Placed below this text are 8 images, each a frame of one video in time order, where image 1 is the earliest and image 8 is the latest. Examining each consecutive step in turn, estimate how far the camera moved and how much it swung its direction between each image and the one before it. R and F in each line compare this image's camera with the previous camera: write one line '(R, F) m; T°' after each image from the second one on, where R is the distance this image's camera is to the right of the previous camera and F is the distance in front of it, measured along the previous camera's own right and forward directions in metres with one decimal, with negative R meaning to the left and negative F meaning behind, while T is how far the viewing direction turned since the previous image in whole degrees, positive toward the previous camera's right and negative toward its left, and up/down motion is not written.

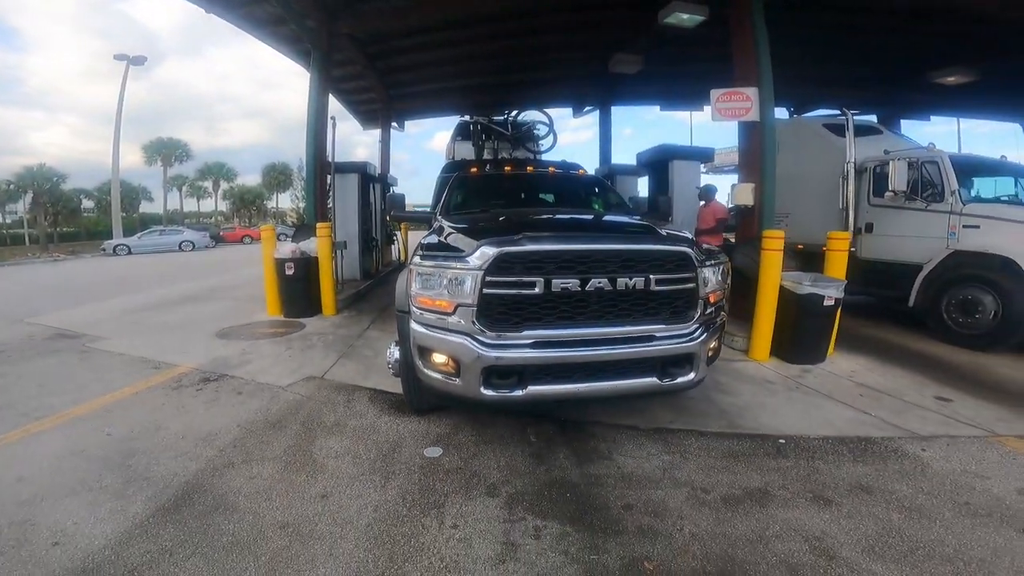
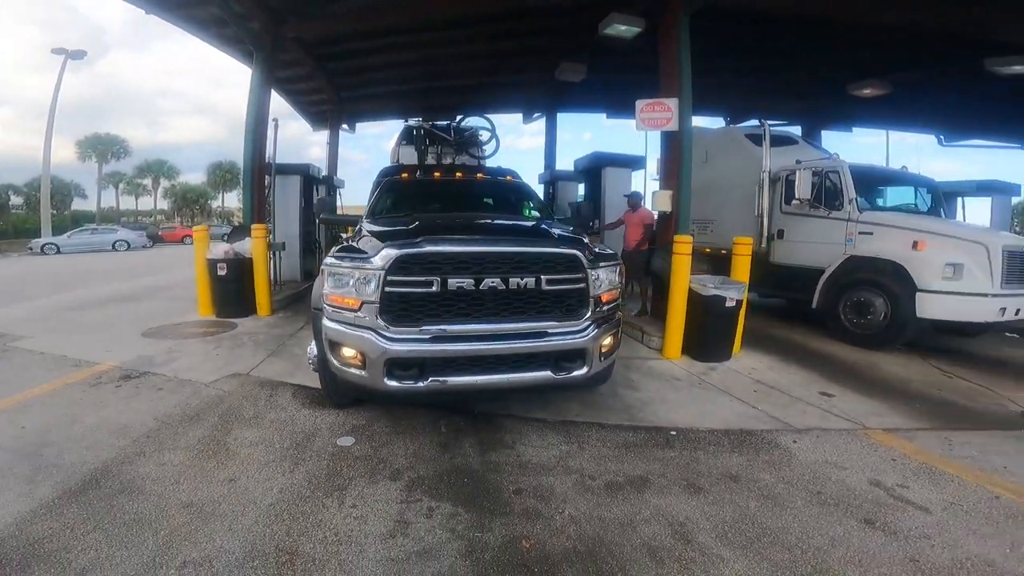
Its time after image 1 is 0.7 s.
(+0.8, -0.3) m; +1°
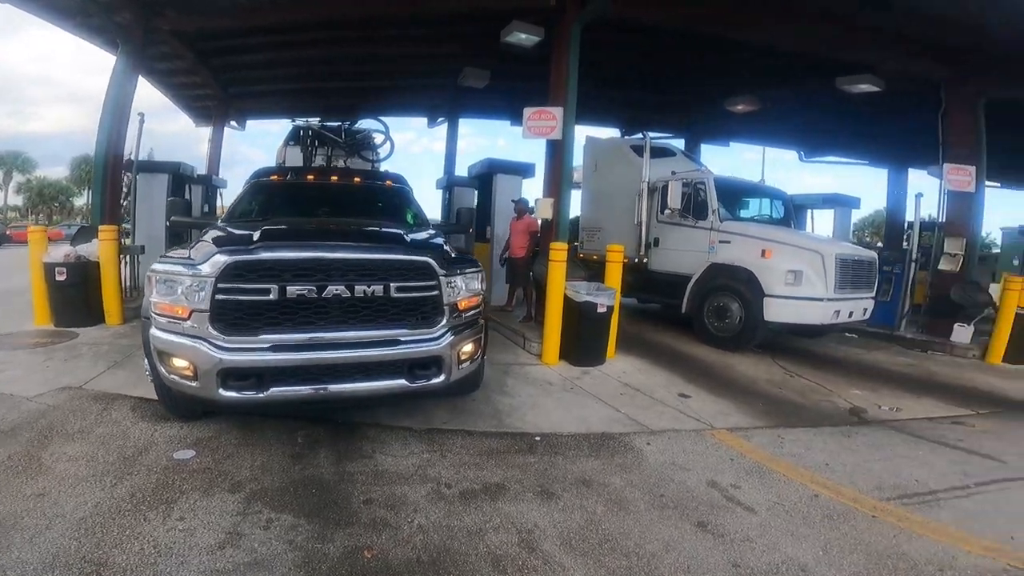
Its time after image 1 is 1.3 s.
(+0.7, 0.0) m; +7°
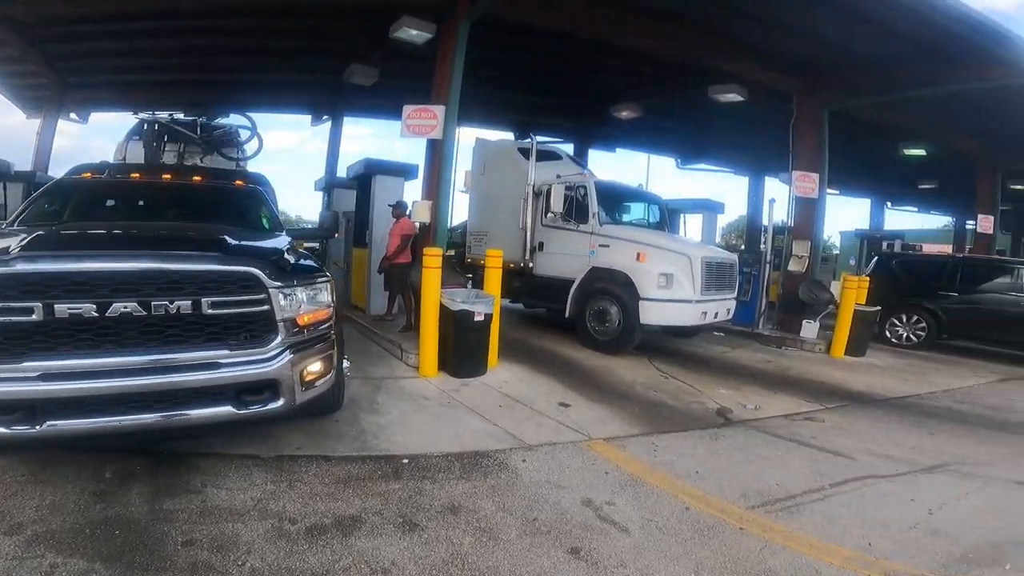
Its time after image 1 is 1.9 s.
(+0.4, +0.4) m; +10°
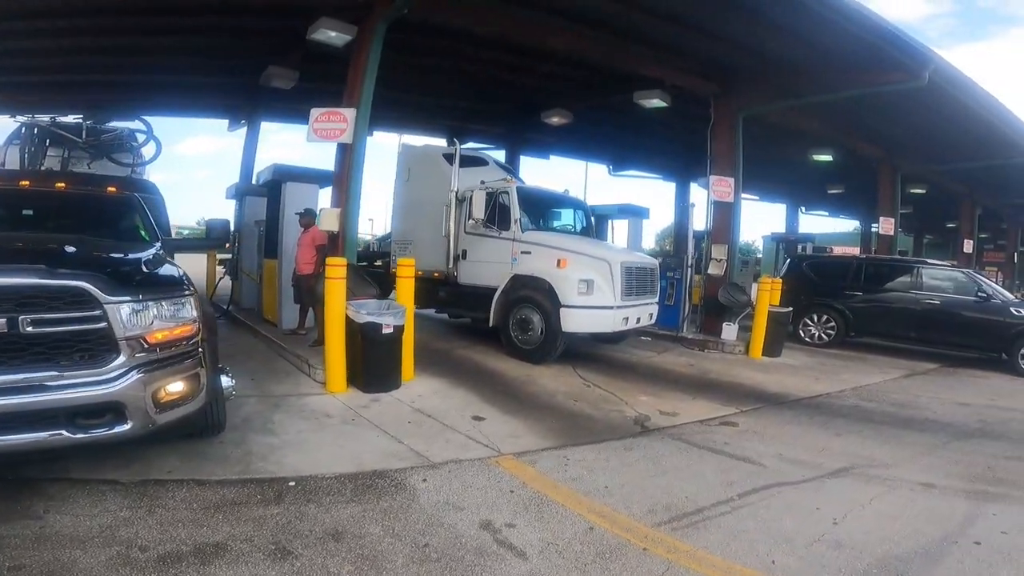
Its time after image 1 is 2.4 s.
(+0.4, +0.3) m; +6°
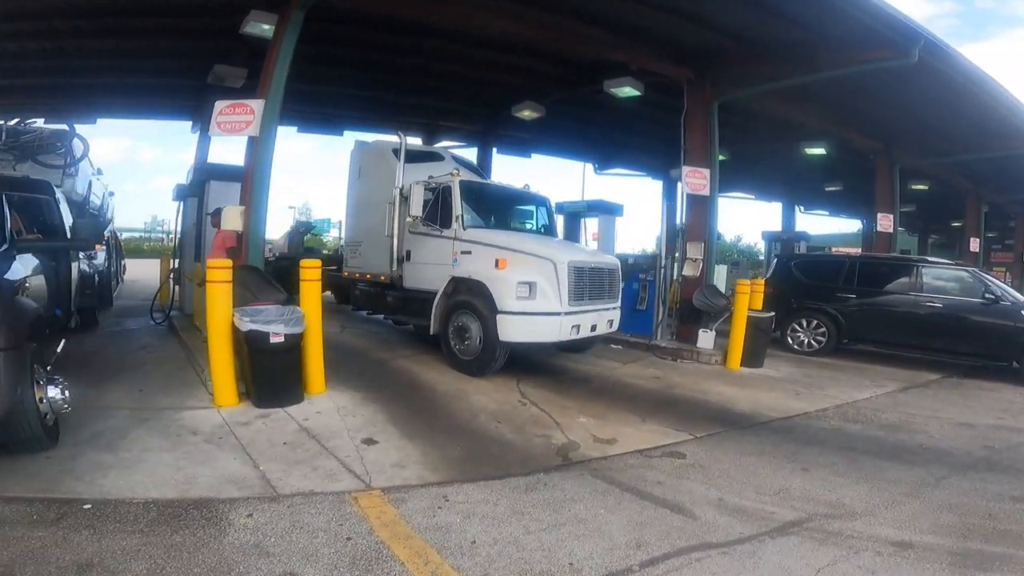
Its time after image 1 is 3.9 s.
(+1.0, +0.9) m; -1°
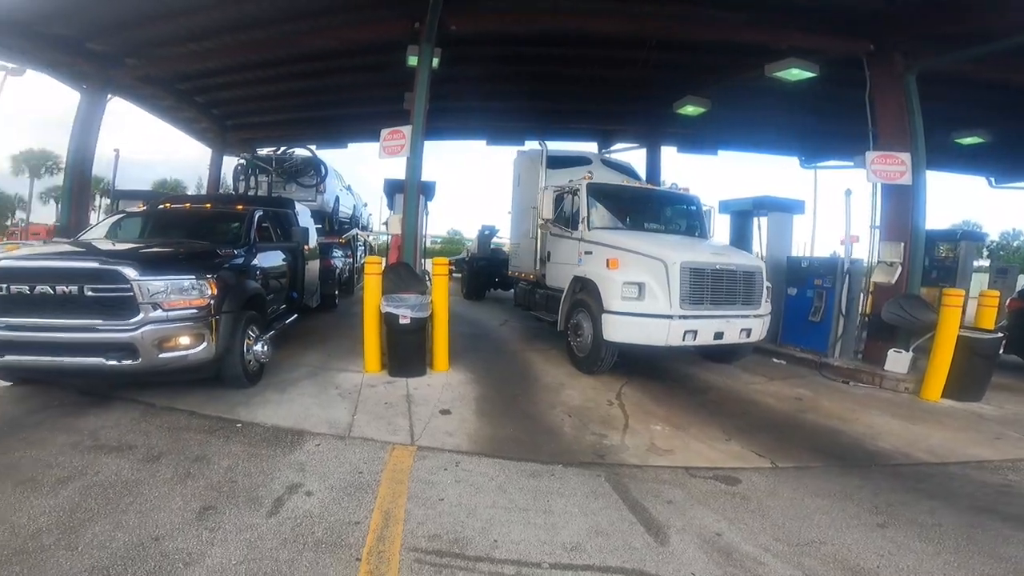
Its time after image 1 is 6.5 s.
(+1.7, +0.2) m; -26°
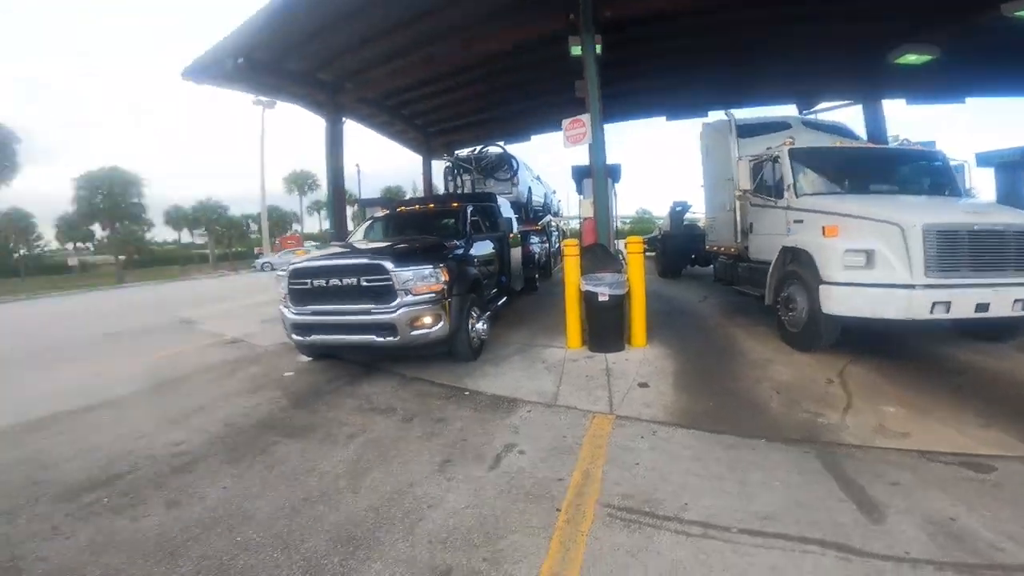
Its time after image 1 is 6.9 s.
(+0.1, -0.2) m; -20°
